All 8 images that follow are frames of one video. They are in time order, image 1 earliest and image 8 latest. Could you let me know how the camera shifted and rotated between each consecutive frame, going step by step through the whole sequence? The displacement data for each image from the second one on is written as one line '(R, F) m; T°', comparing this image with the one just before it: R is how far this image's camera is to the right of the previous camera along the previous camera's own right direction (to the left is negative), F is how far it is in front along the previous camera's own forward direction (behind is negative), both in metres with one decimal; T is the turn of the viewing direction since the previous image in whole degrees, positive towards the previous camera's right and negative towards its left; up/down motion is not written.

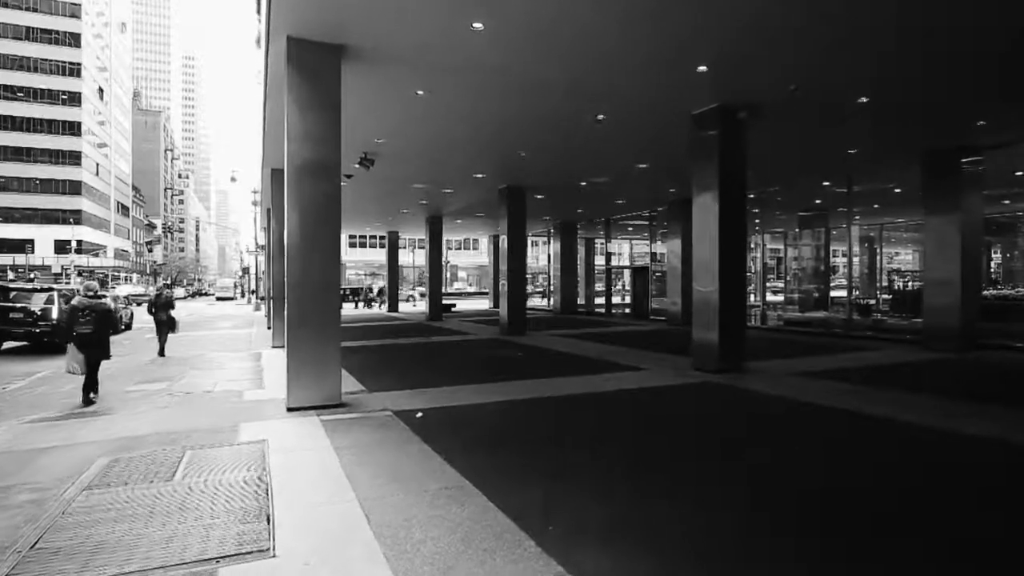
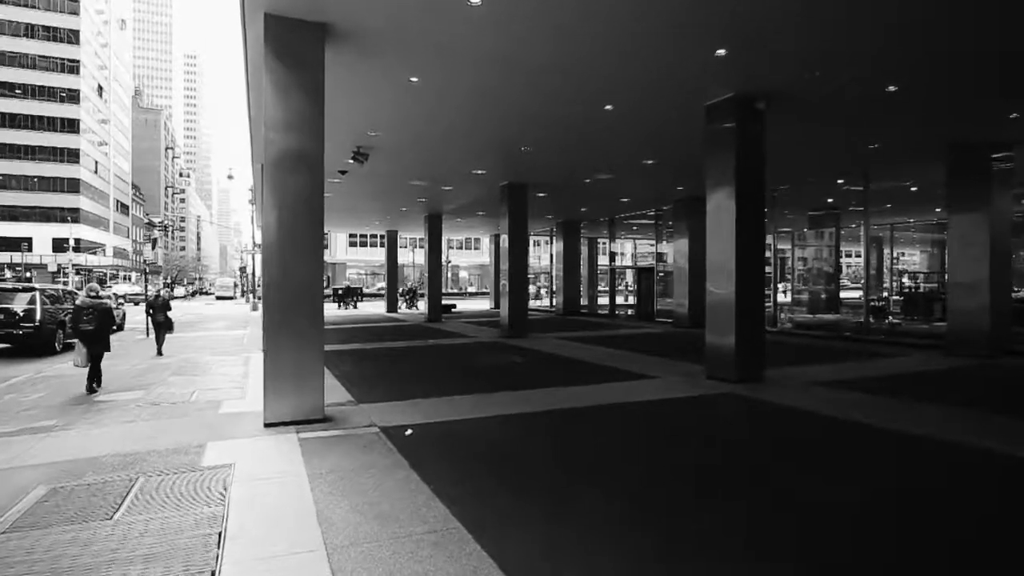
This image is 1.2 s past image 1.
(0.0, +0.7) m; 0°
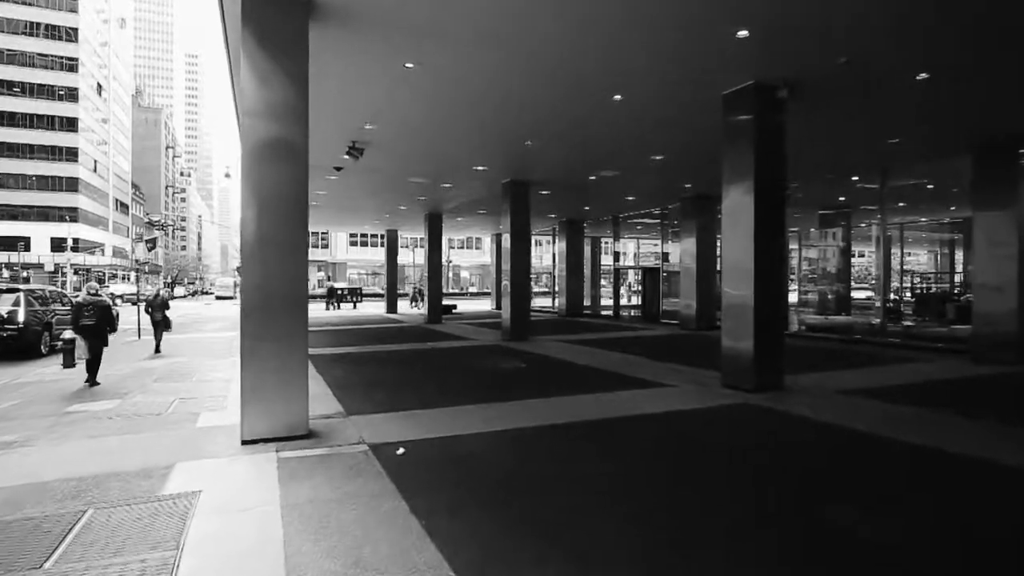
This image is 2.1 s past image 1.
(0.0, +0.6) m; 0°
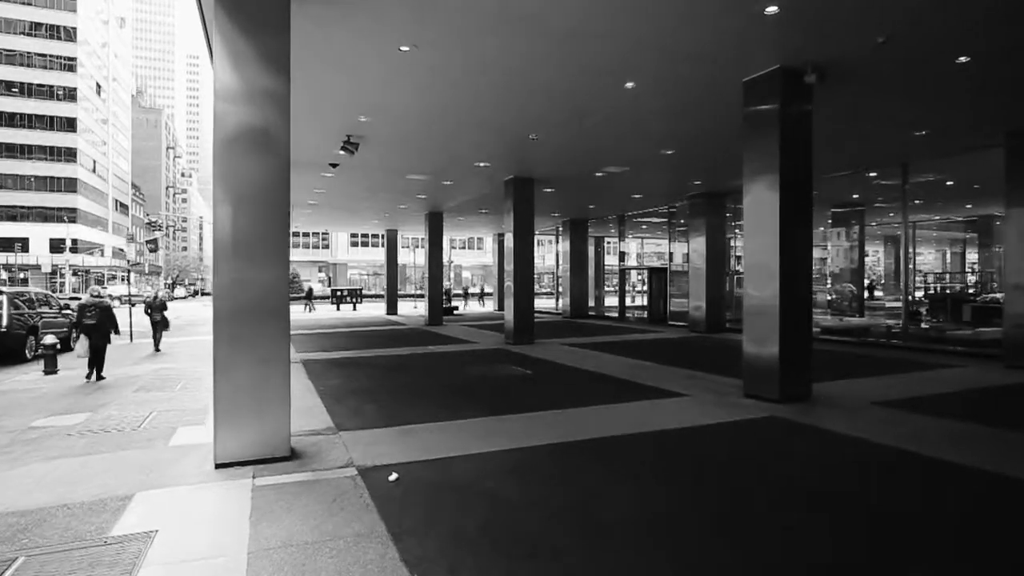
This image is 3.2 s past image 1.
(0.0, +0.6) m; 0°
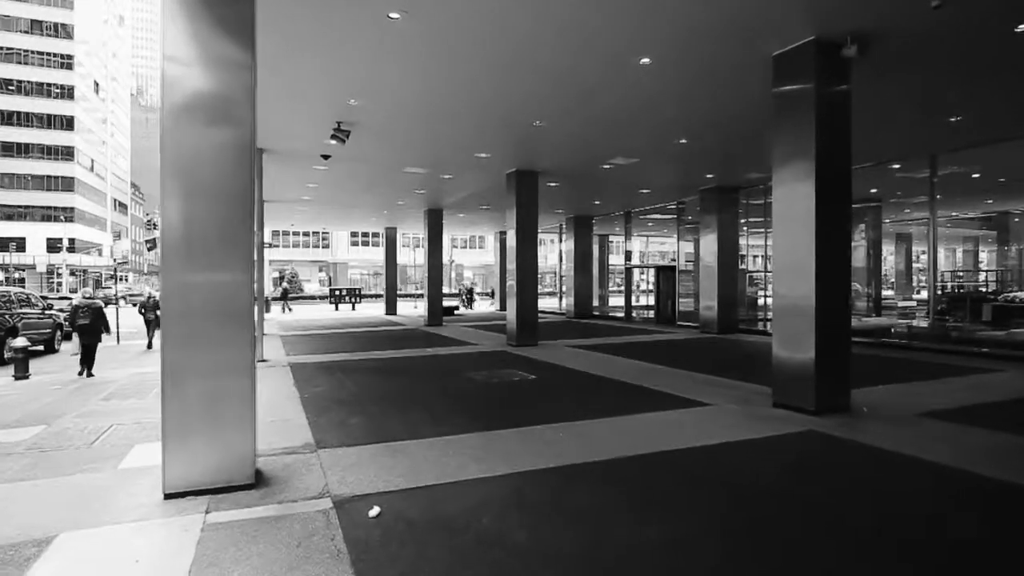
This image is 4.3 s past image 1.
(0.0, +0.8) m; 0°
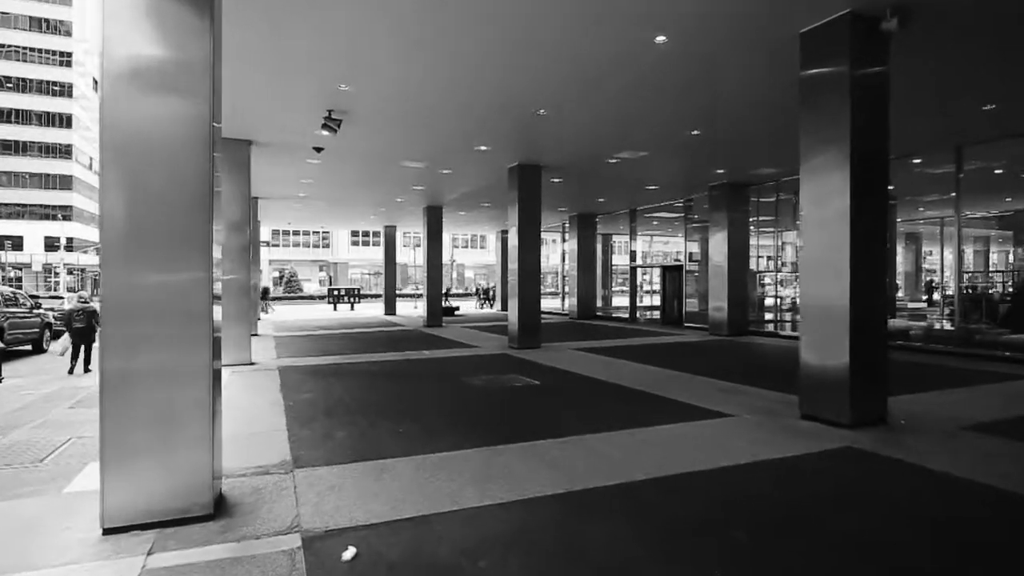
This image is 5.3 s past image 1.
(0.0, +0.7) m; 0°
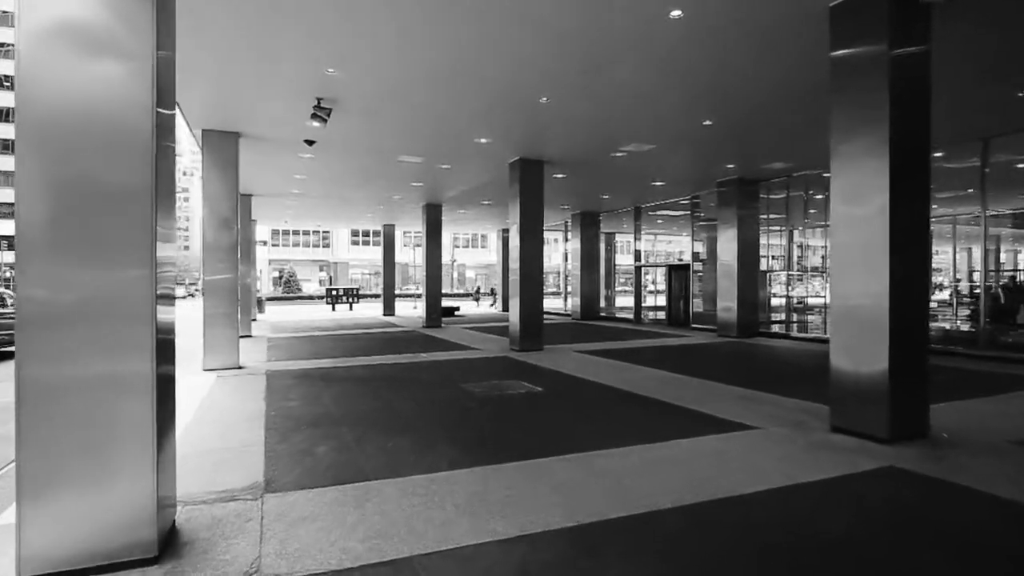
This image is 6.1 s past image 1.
(0.0, +0.6) m; 0°
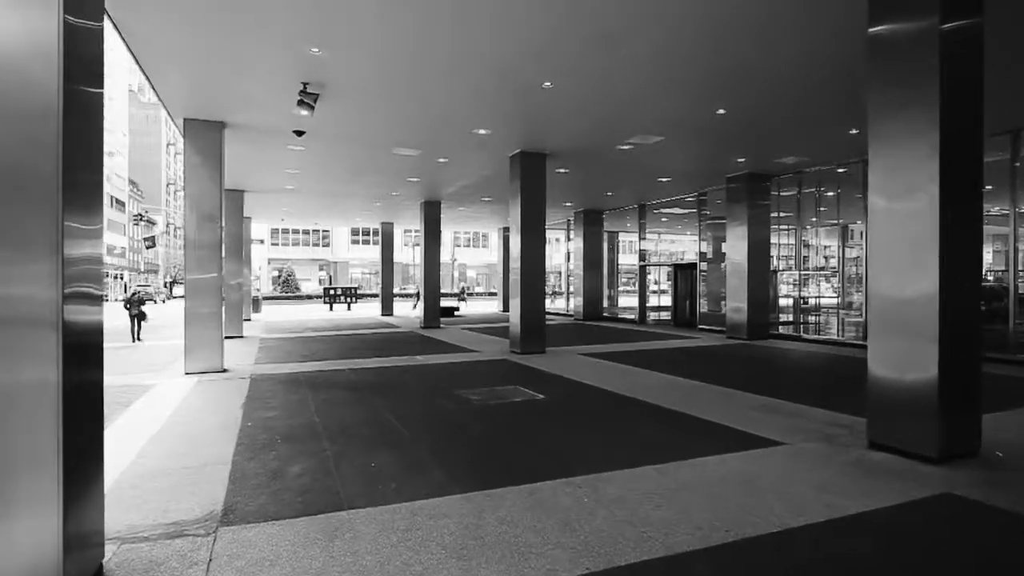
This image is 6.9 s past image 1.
(0.0, +0.6) m; 0°
